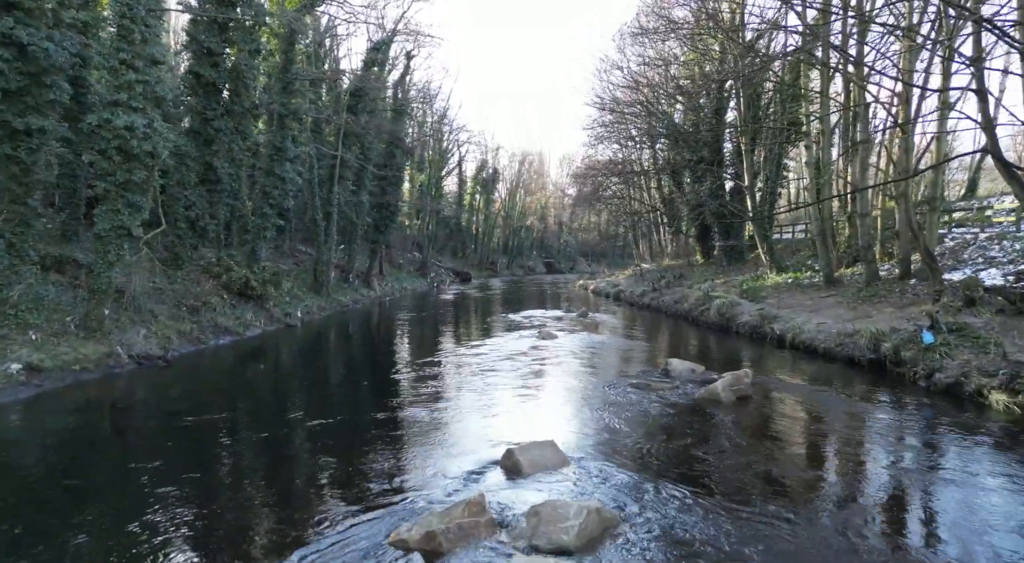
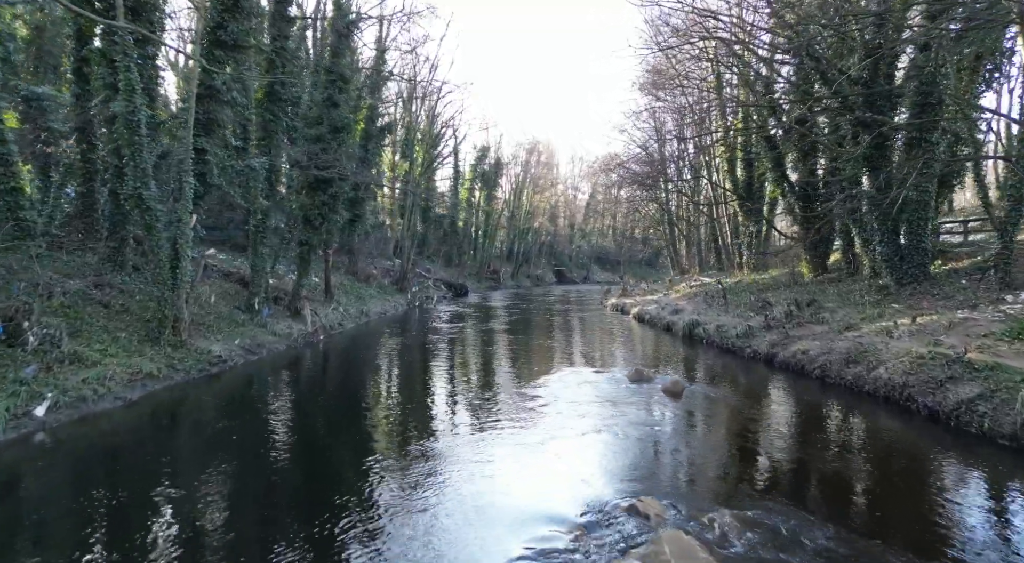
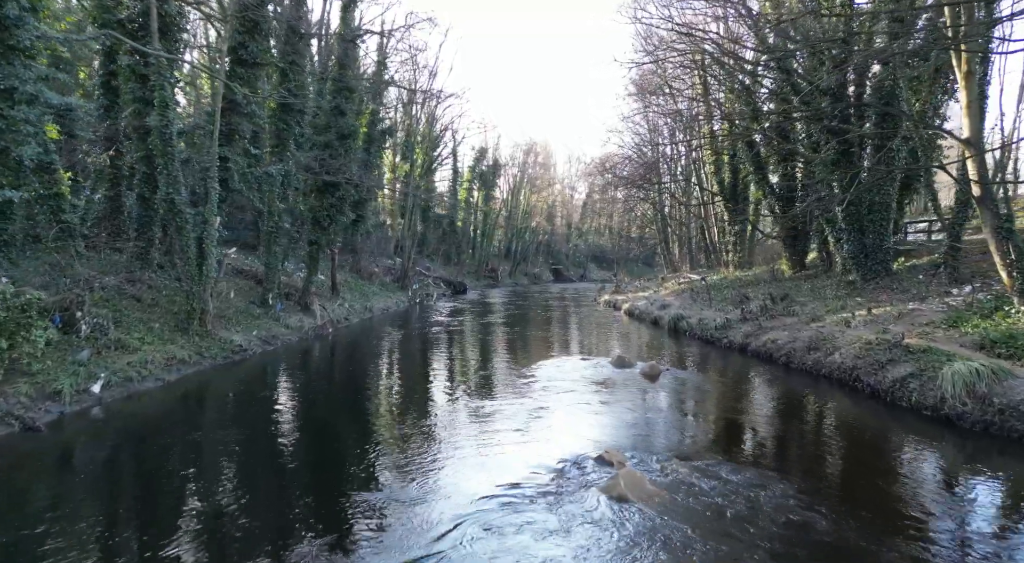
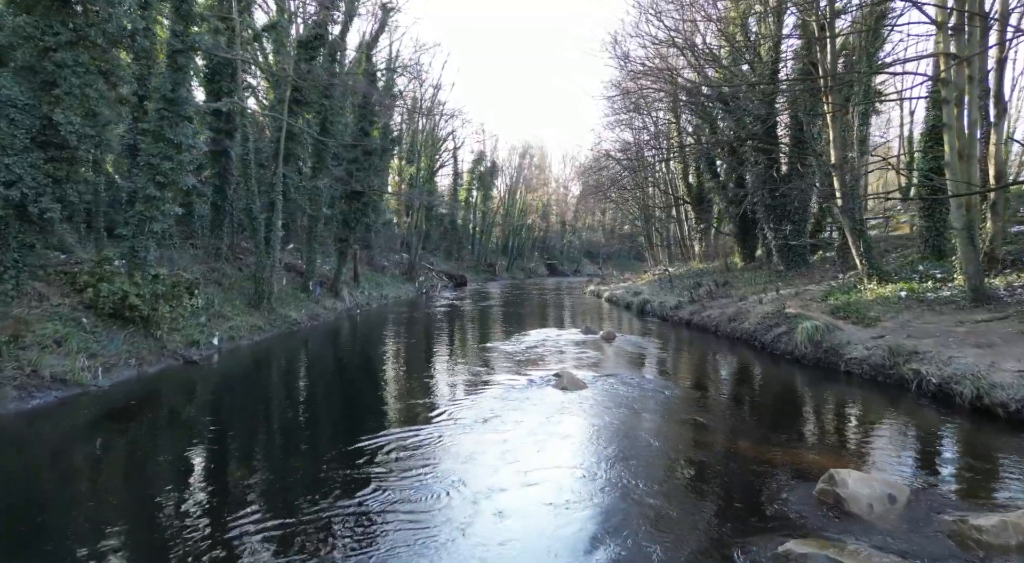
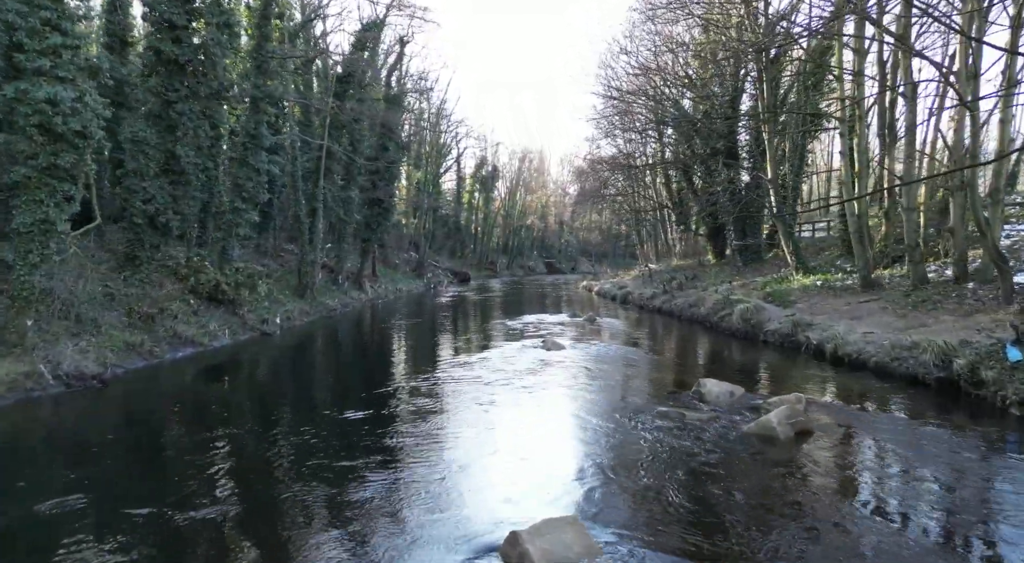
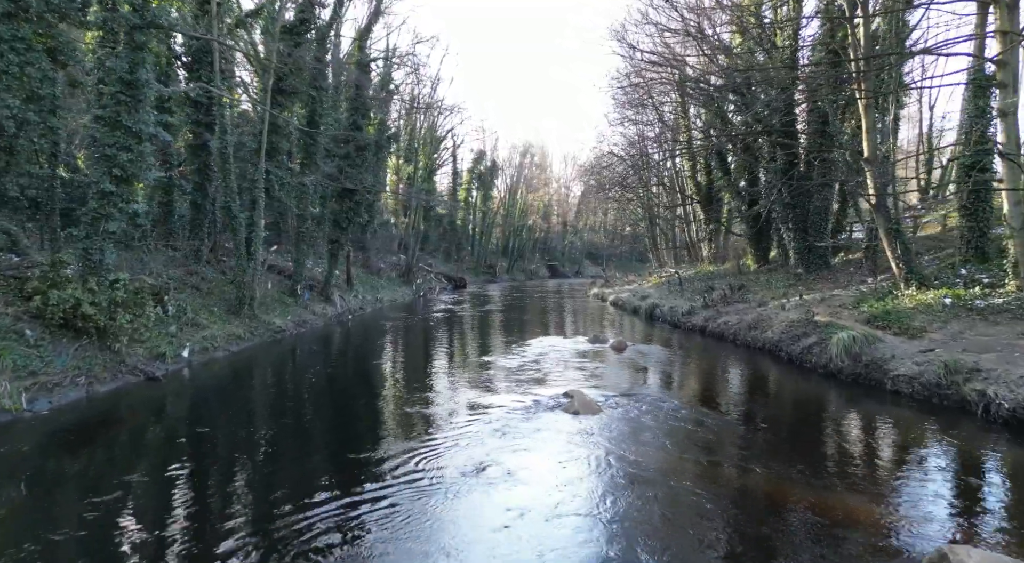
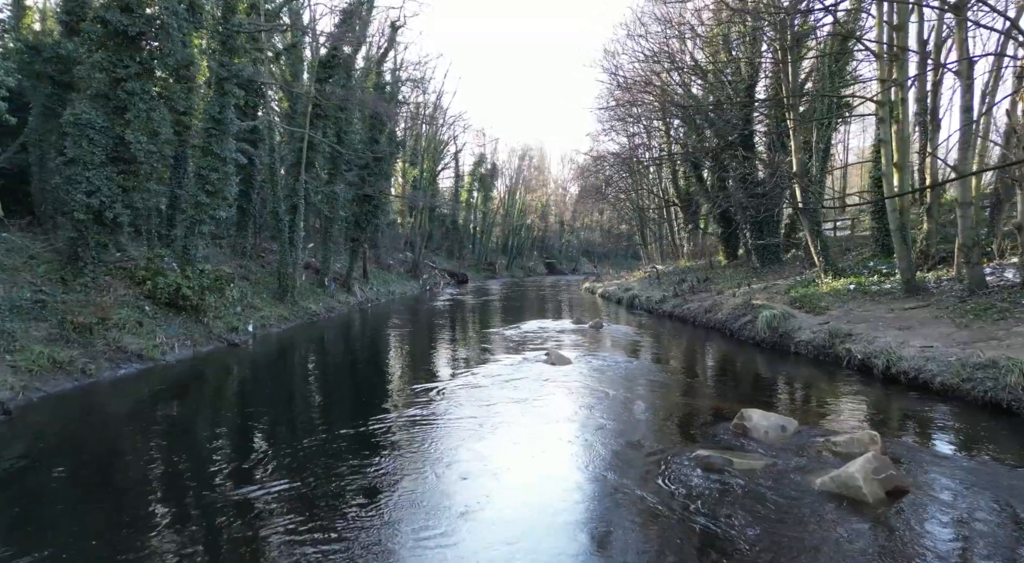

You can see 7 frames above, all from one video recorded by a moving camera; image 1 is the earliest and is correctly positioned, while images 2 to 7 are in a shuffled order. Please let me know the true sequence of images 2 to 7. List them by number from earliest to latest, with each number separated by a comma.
5, 7, 4, 6, 3, 2
